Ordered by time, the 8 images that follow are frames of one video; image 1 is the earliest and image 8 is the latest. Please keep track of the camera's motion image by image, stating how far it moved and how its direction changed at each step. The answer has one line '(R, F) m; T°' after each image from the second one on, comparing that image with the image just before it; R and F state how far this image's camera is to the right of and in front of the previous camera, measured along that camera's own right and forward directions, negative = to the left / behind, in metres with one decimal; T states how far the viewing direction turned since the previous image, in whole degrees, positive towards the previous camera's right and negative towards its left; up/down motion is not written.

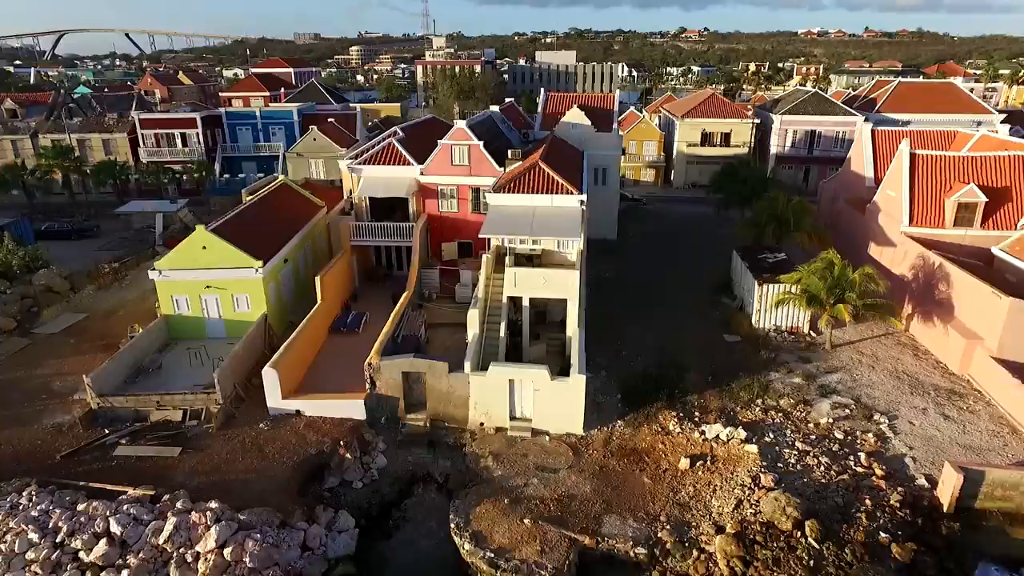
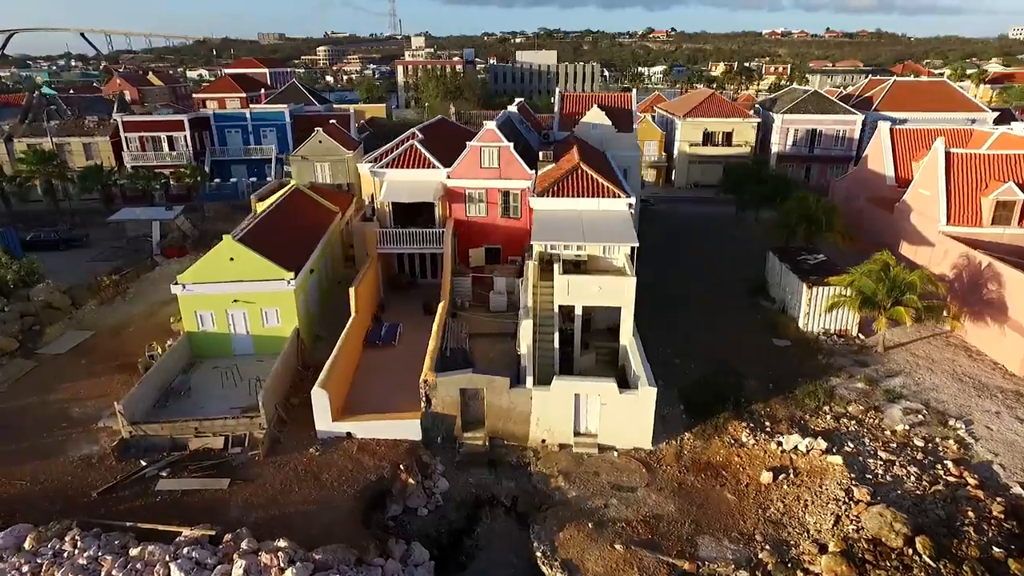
(-2.8, +1.1) m; +3°
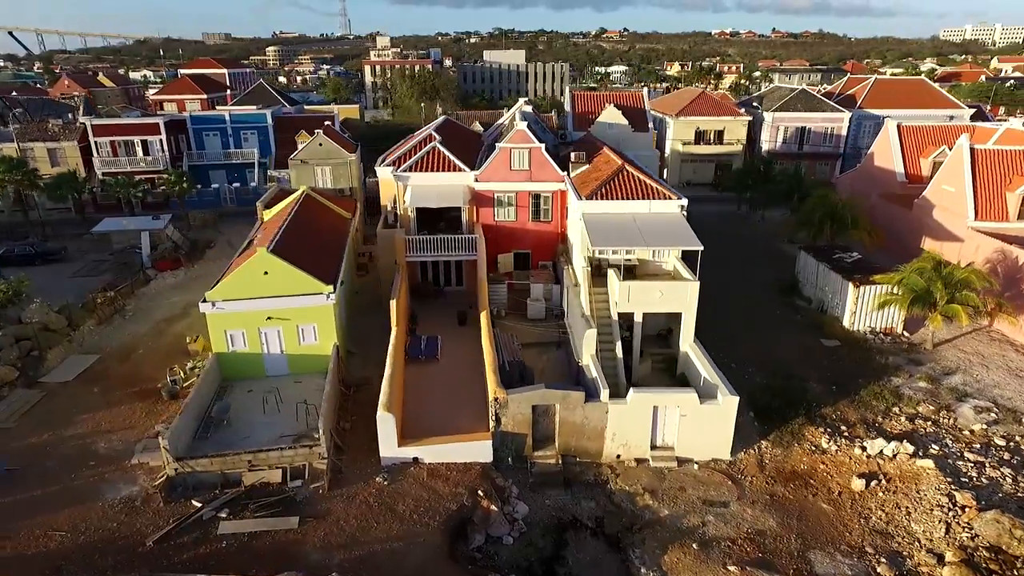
(-3.3, +1.2) m; +4°
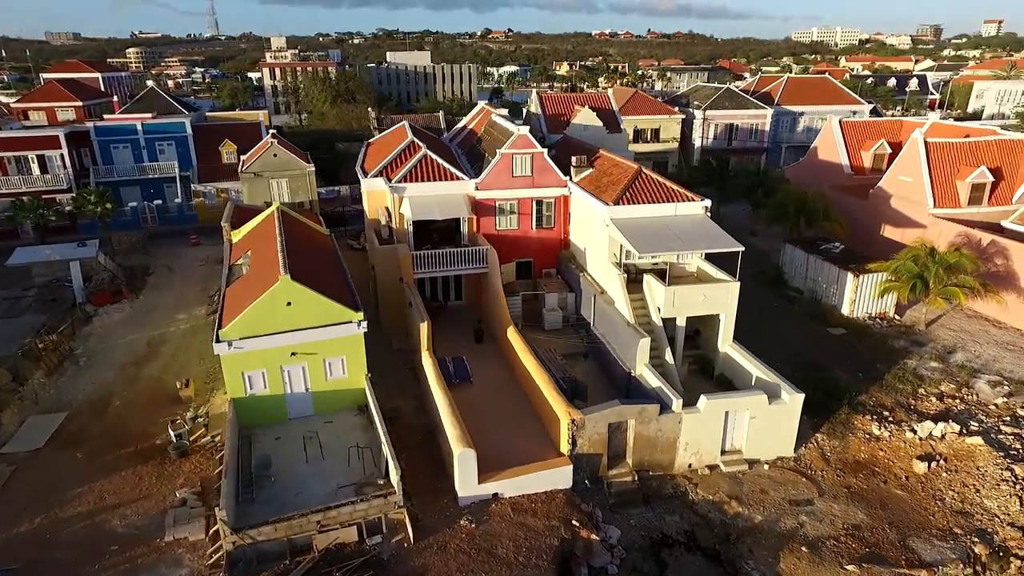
(-4.6, +1.4) m; +10°
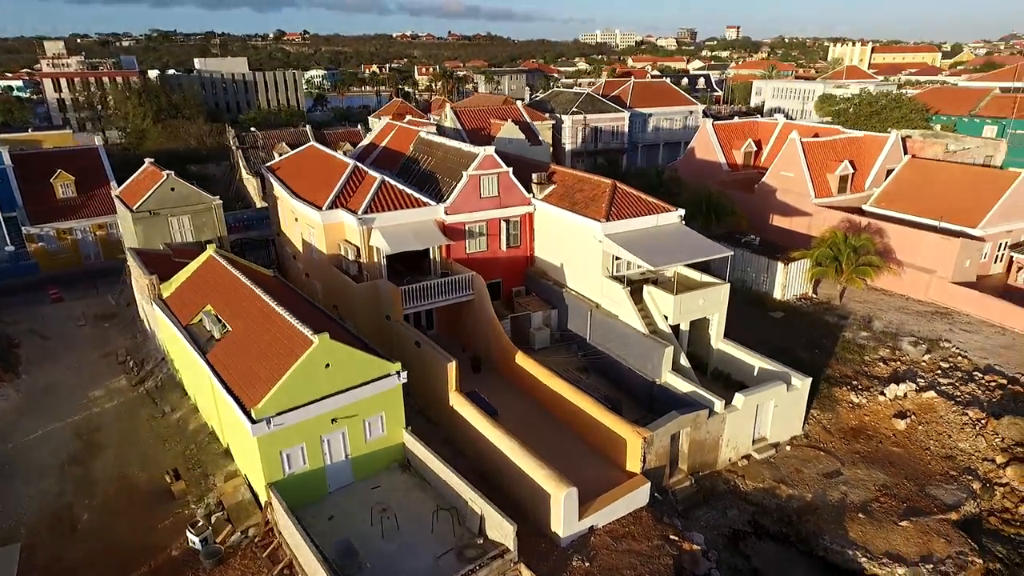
(-6.2, +1.3) m; +16°
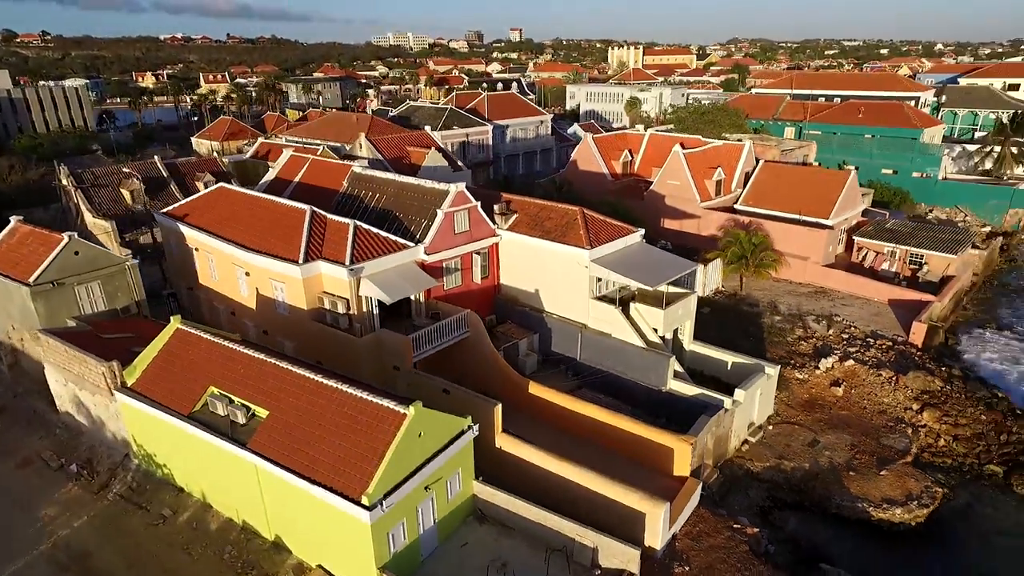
(-6.6, +0.4) m; +17°
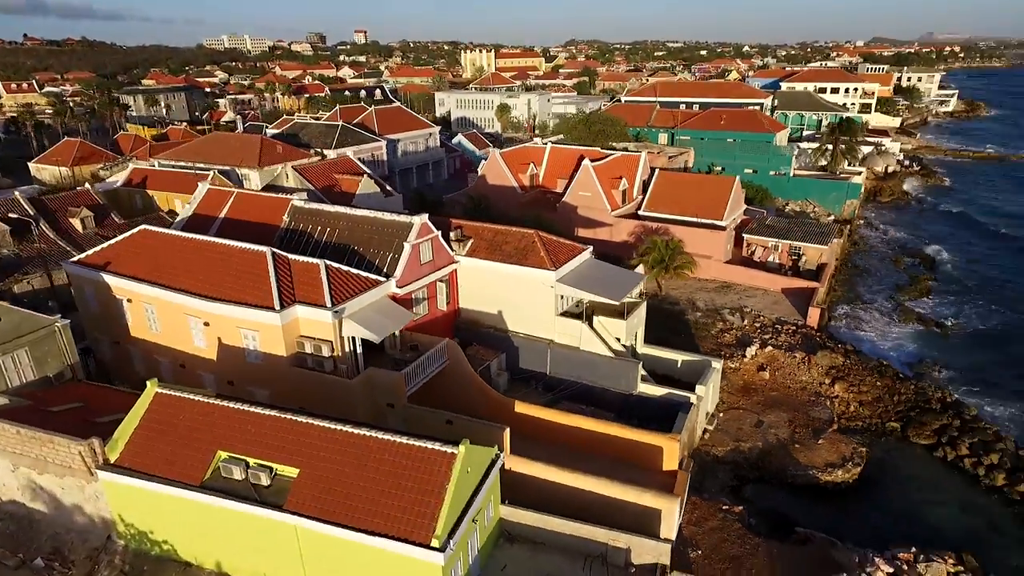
(-4.2, -0.6) m; +13°
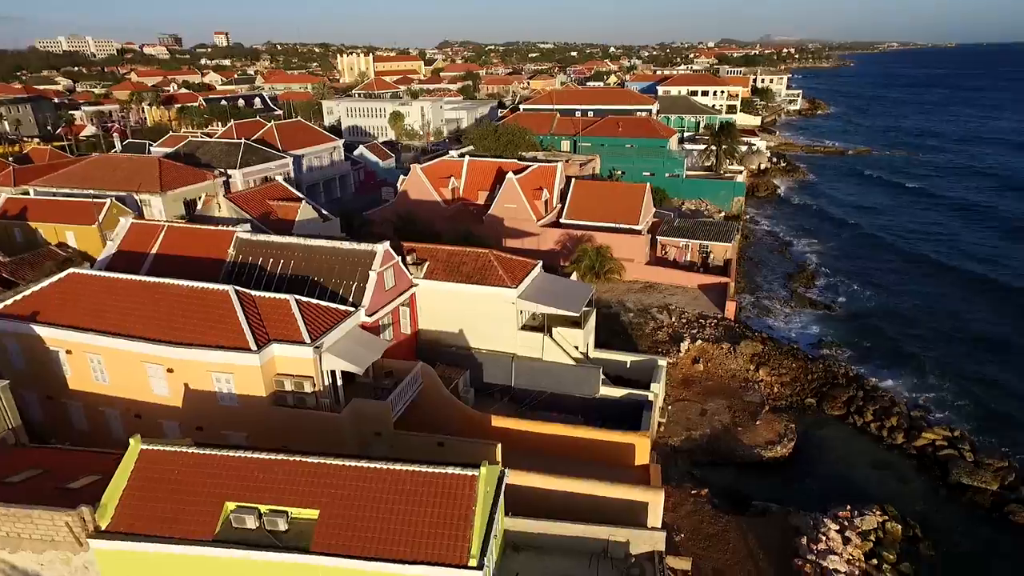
(-3.1, -0.9) m; +10°
